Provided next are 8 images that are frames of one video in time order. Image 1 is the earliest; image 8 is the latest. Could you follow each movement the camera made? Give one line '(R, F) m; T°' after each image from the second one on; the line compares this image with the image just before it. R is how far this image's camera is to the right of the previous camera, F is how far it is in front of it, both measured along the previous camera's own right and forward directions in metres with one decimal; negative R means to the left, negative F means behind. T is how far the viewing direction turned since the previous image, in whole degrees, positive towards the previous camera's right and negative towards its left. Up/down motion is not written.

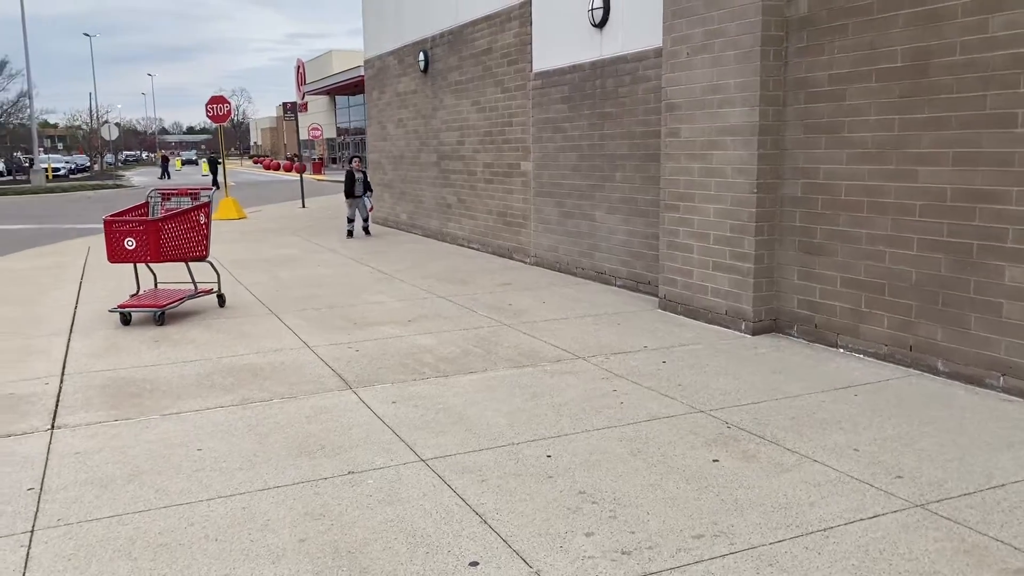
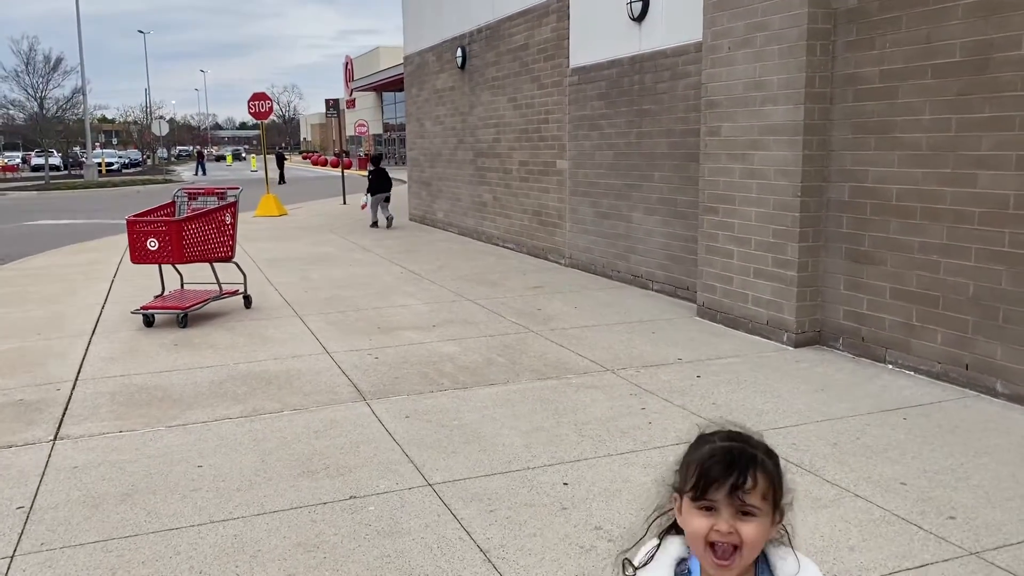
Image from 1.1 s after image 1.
(+0.1, +0.3) m; -3°
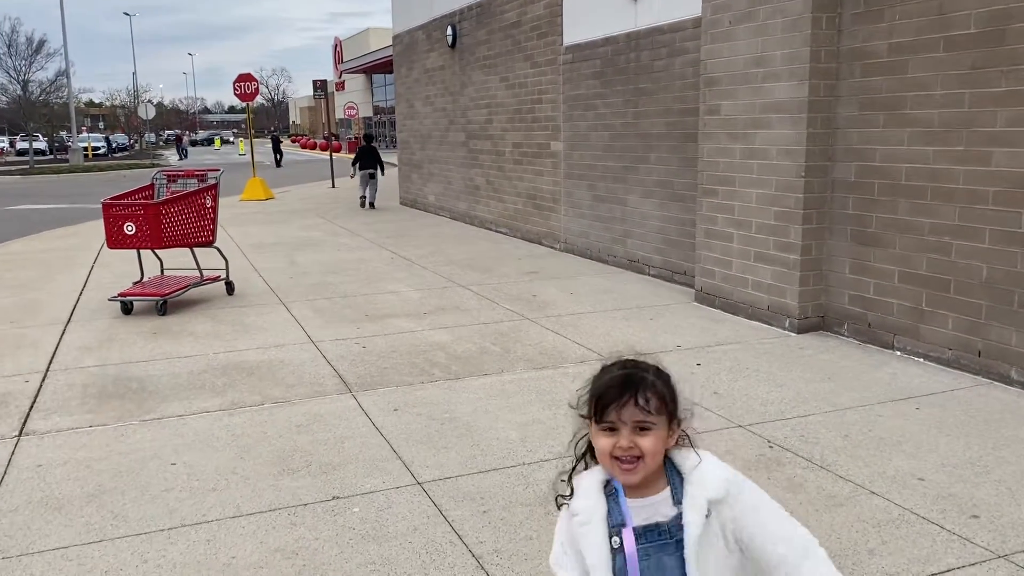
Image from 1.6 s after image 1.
(0.0, +0.3) m; +1°
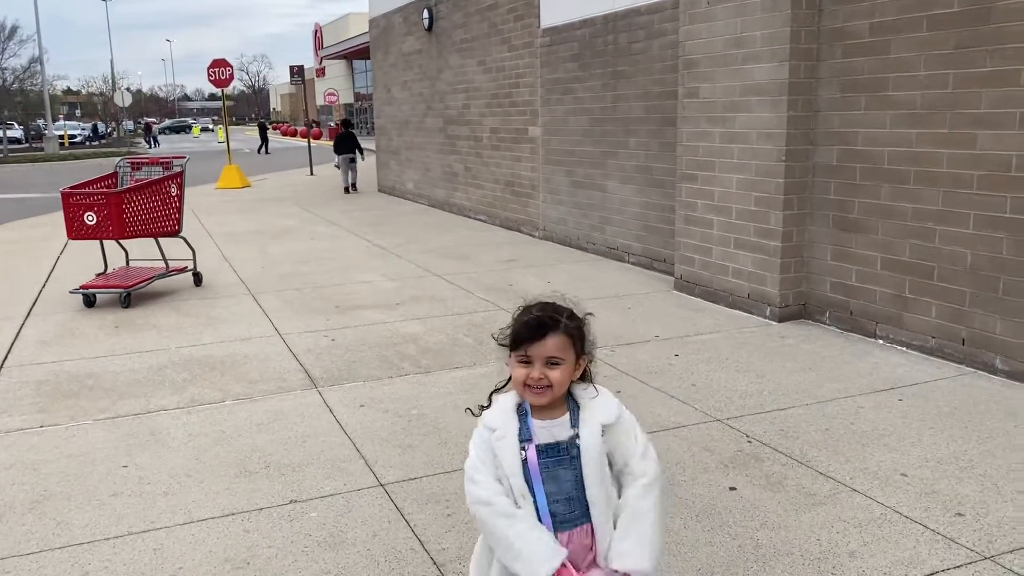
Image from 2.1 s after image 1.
(+0.1, +0.2) m; +1°
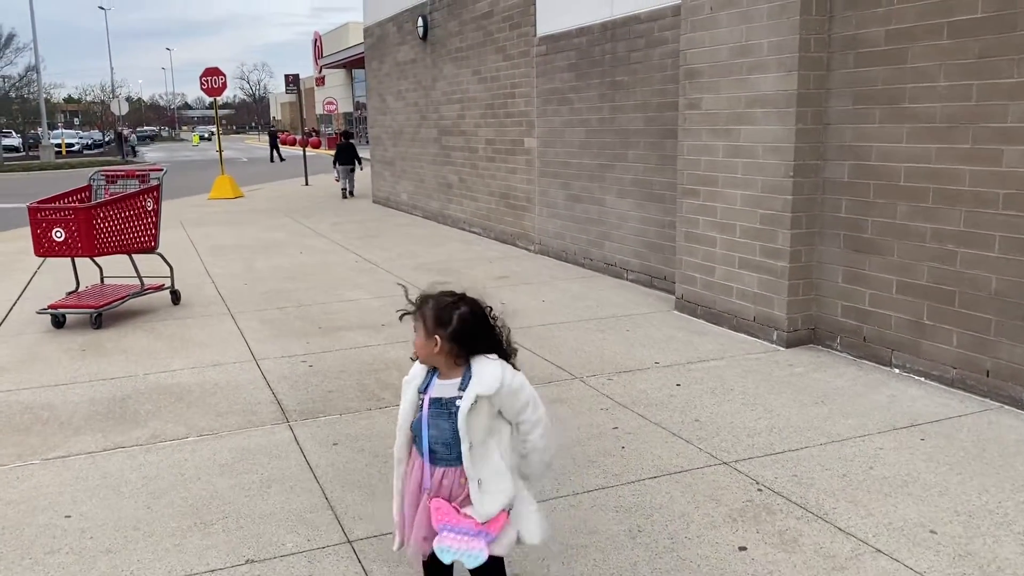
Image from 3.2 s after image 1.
(+0.1, +0.4) m; 0°
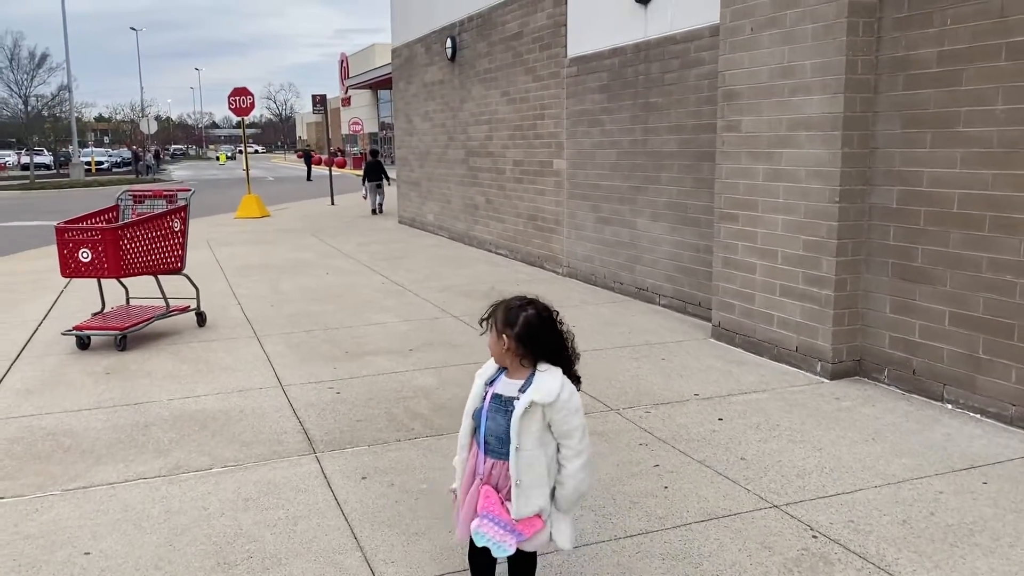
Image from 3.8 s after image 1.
(-0.1, +0.2) m; -1°
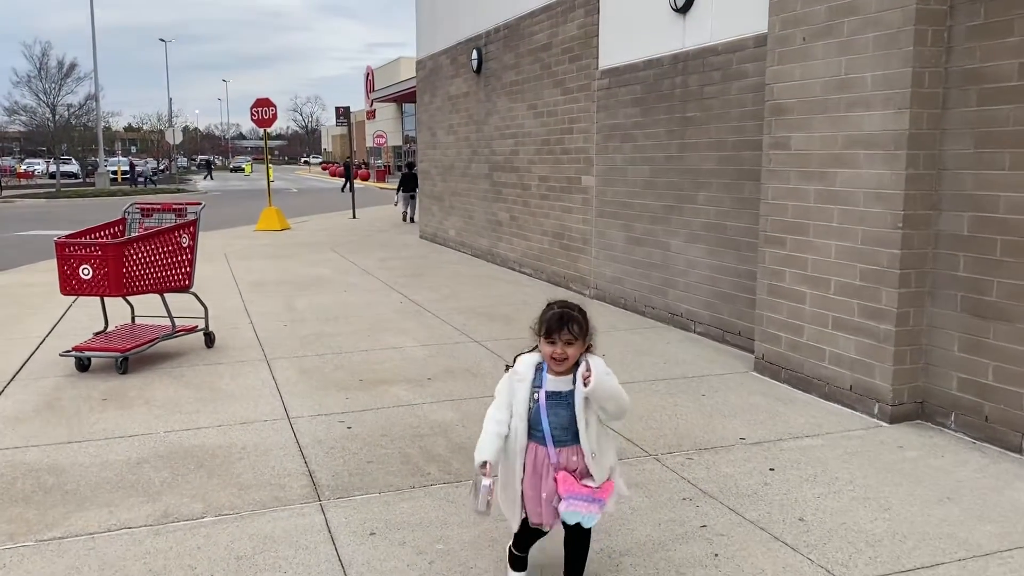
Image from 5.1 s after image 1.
(0.0, +0.5) m; -1°
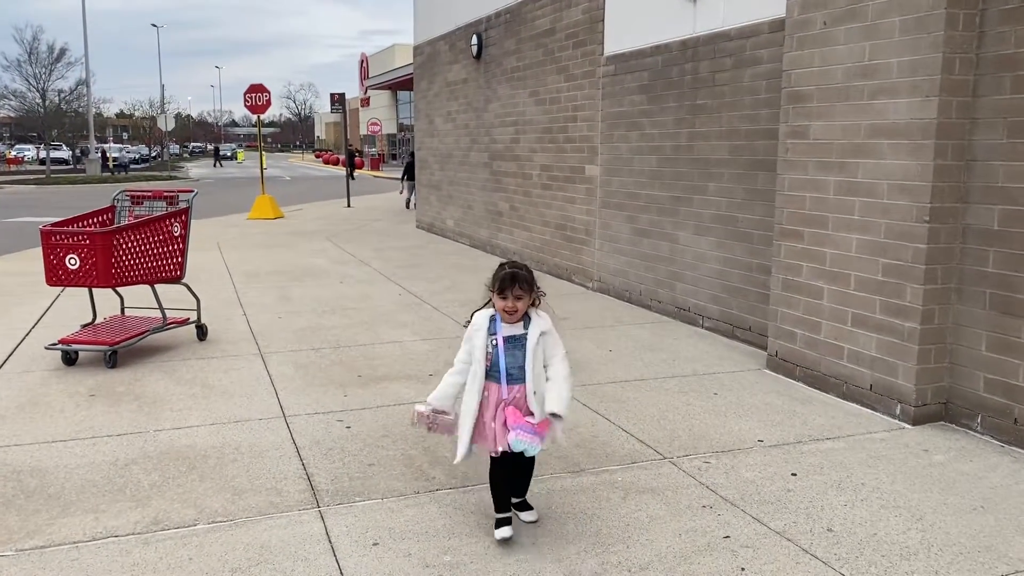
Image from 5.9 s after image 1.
(-0.1, +0.2) m; 0°
